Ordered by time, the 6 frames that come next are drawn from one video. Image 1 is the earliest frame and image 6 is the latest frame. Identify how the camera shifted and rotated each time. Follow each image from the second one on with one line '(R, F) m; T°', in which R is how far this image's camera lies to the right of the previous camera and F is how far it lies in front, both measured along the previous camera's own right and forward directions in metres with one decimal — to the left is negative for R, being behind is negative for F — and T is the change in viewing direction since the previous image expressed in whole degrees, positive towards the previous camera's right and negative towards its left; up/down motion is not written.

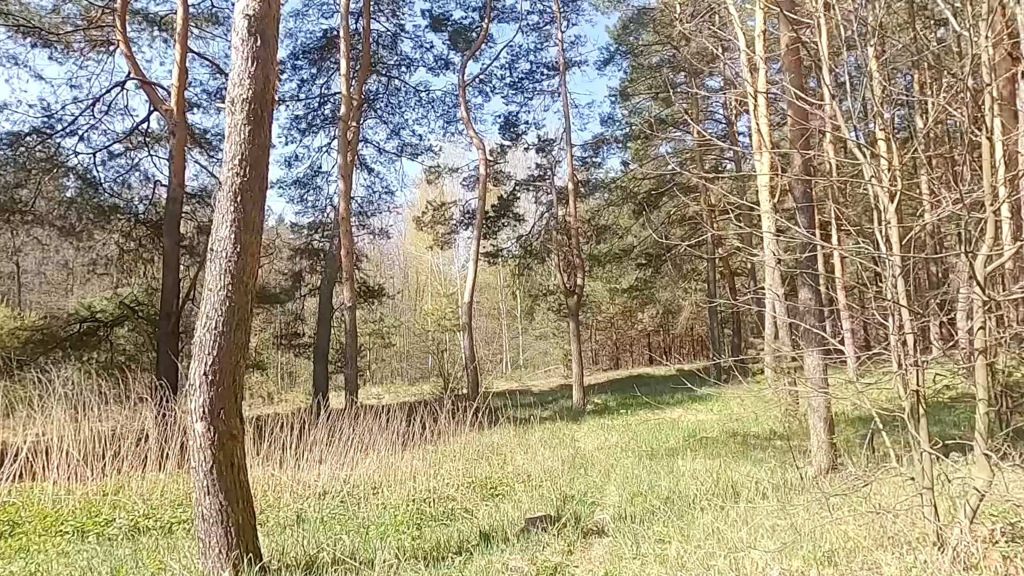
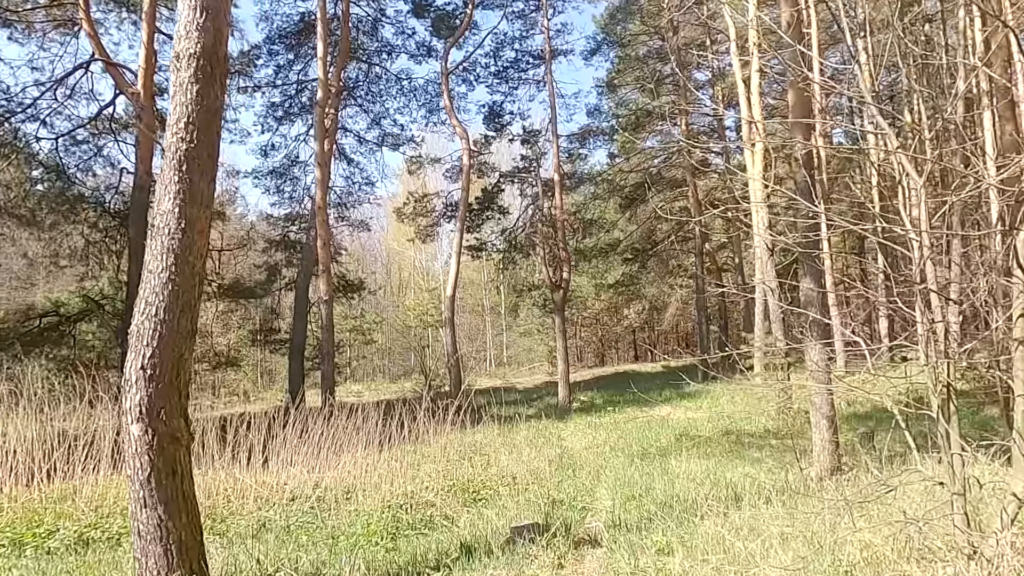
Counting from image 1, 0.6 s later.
(0.0, +0.4) m; +1°
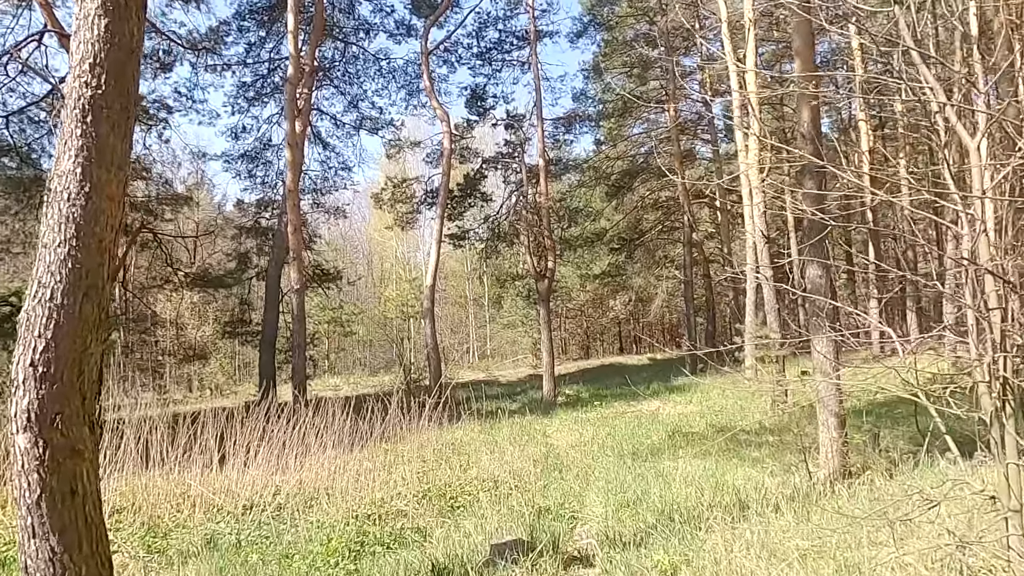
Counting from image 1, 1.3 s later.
(0.0, +0.5) m; +1°
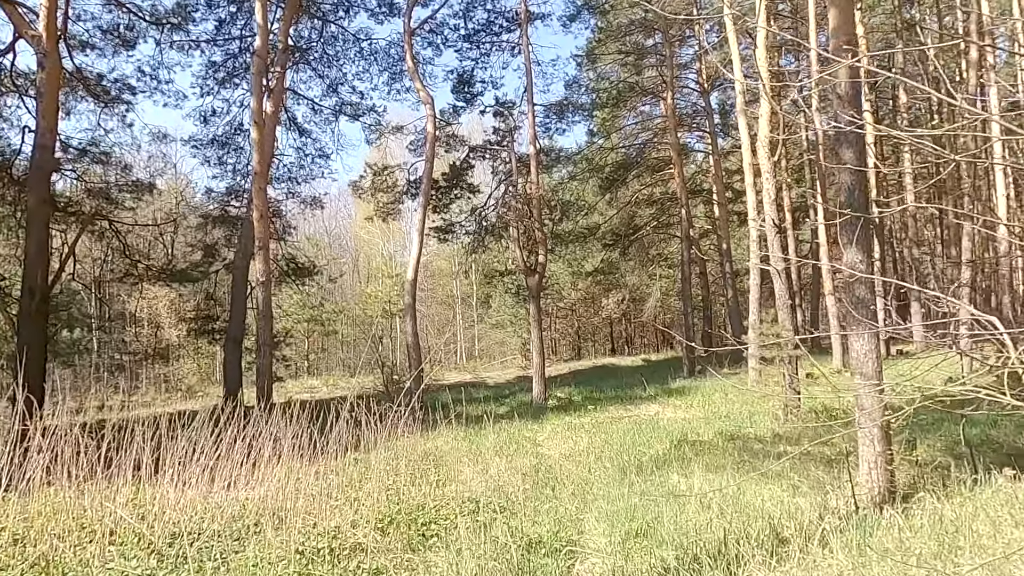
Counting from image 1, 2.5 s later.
(0.0, +0.8) m; +1°
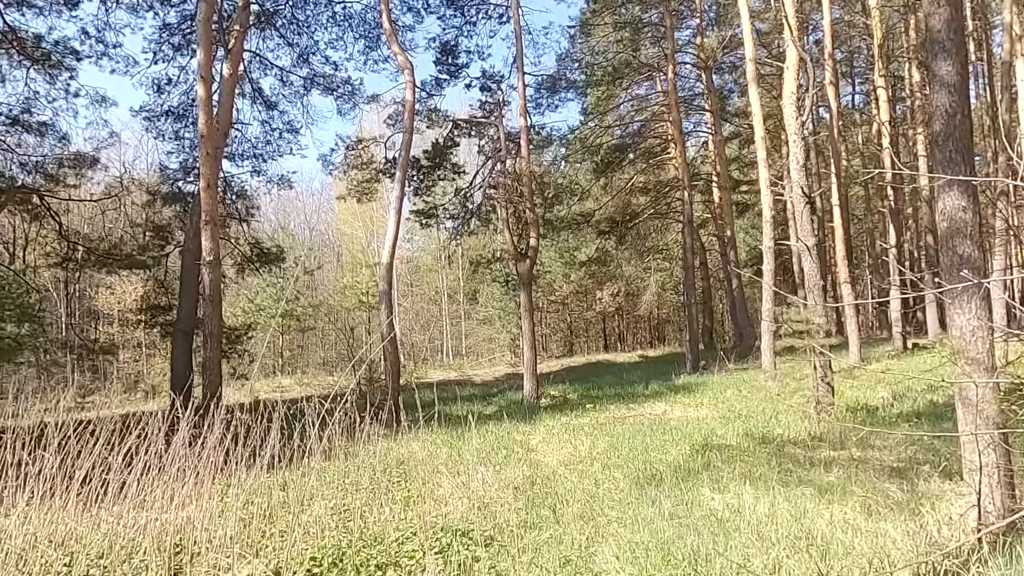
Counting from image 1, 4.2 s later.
(0.0, +1.2) m; +1°
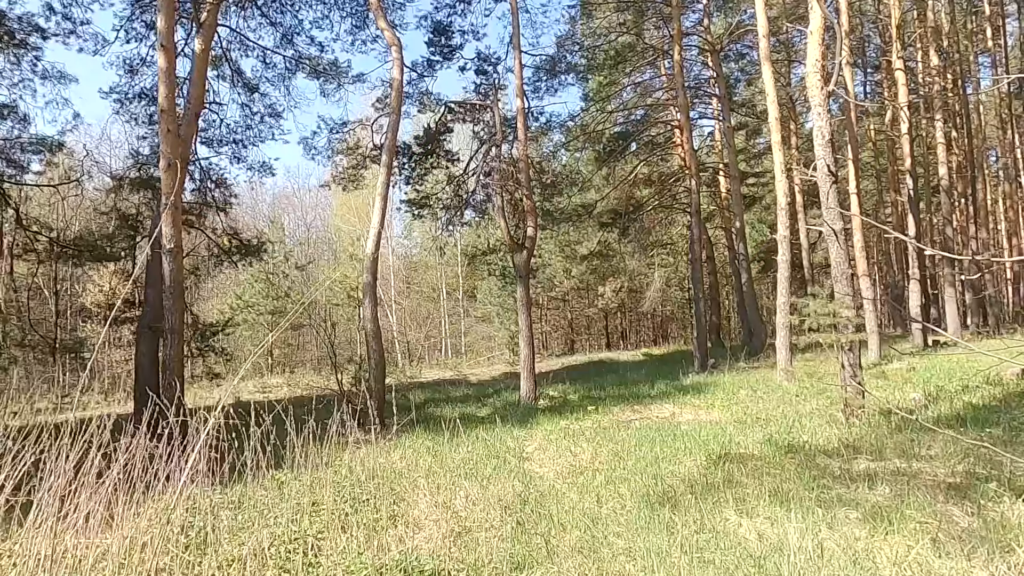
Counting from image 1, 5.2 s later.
(+0.1, +0.7) m; 0°
